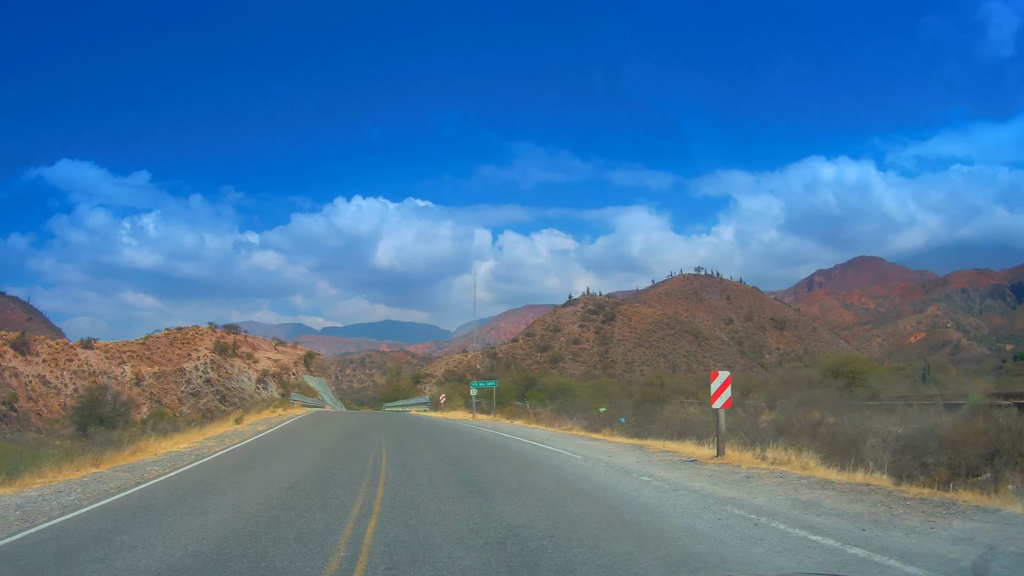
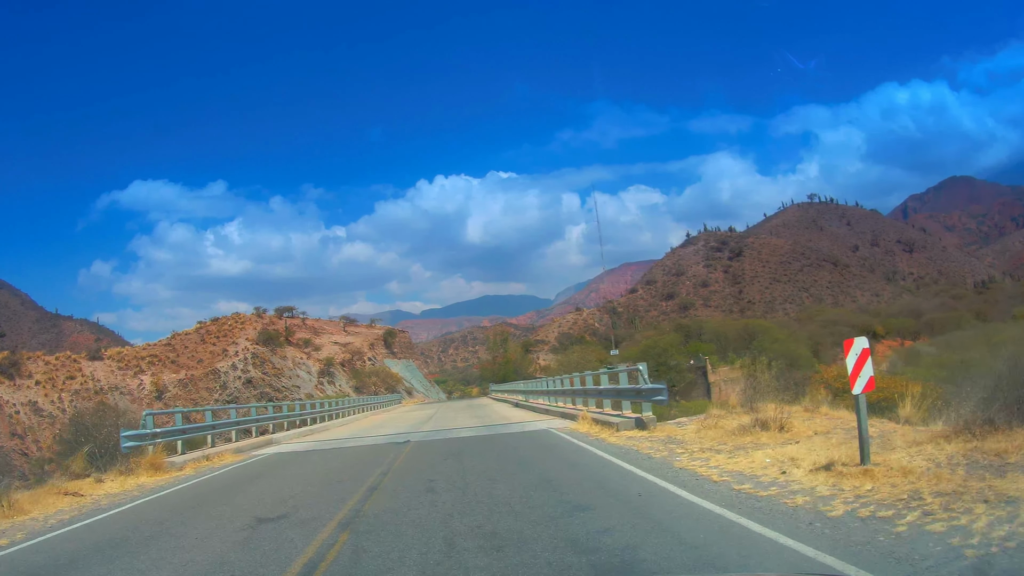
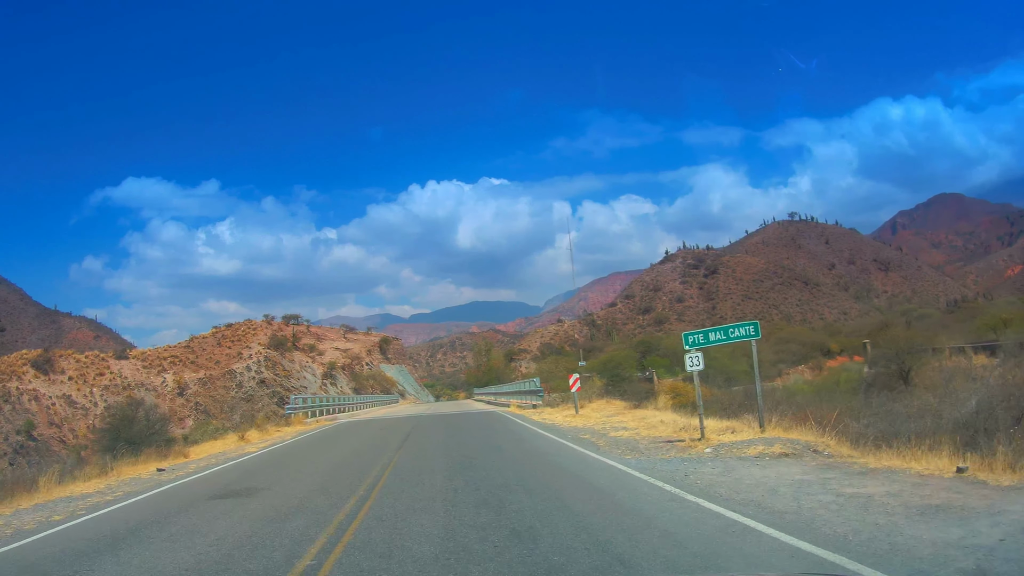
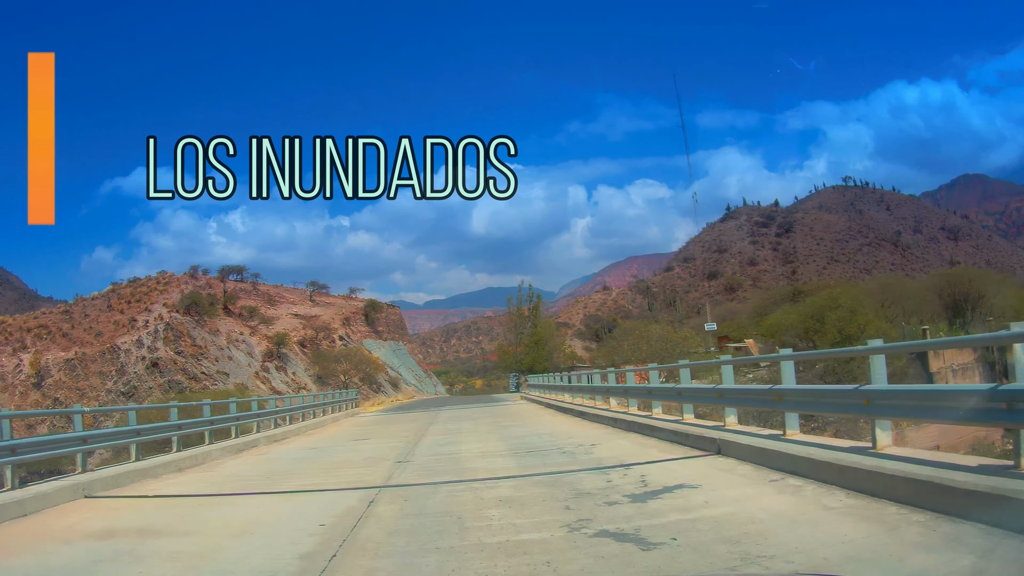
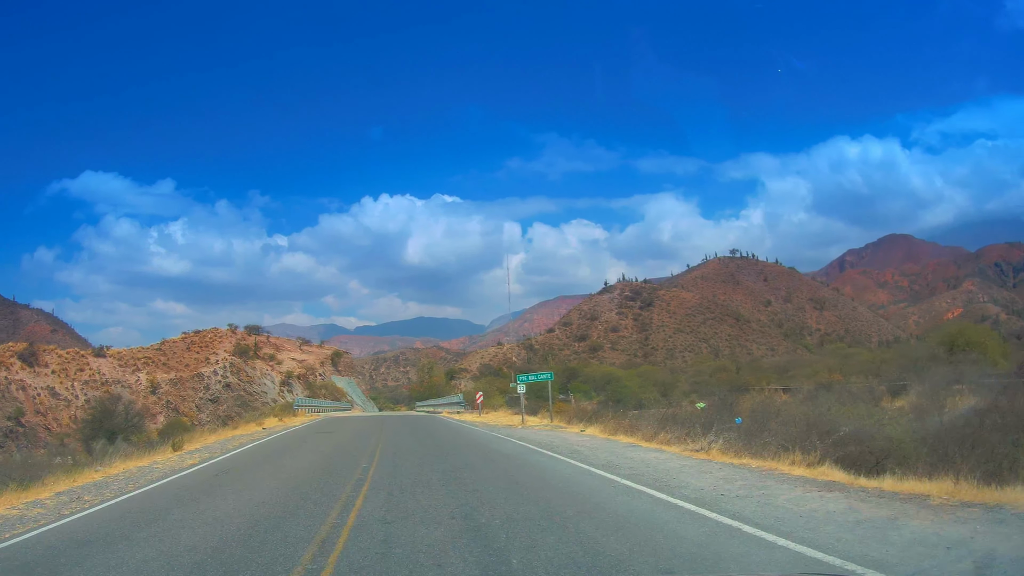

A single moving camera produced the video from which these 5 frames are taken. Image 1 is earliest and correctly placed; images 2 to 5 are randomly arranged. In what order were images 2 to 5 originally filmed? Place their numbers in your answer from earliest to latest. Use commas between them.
5, 3, 2, 4
